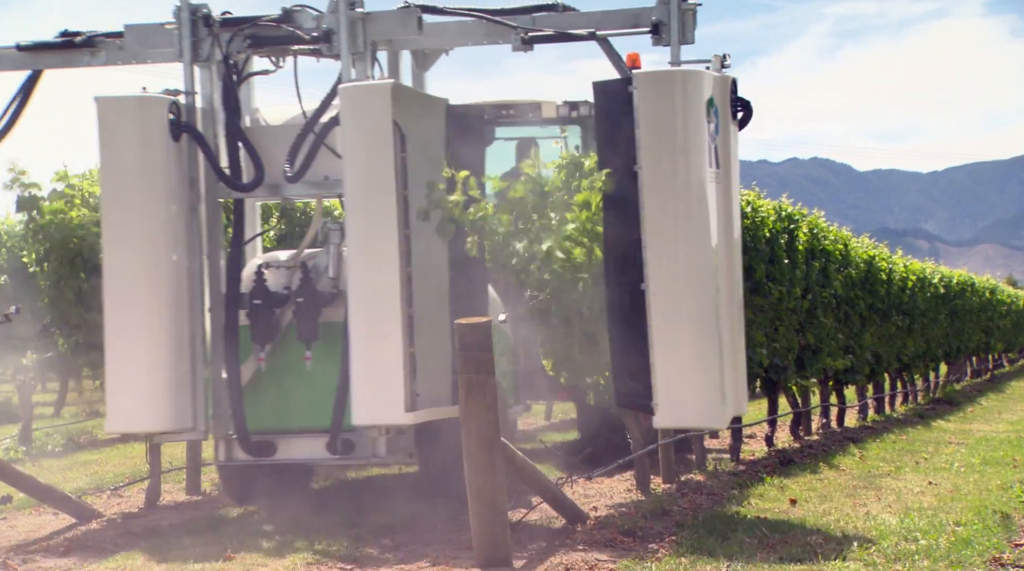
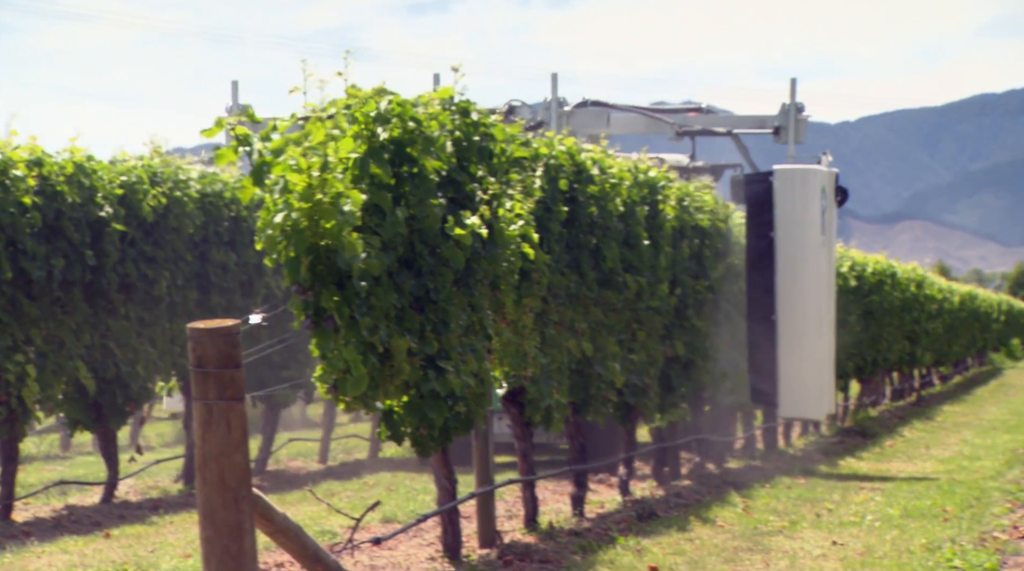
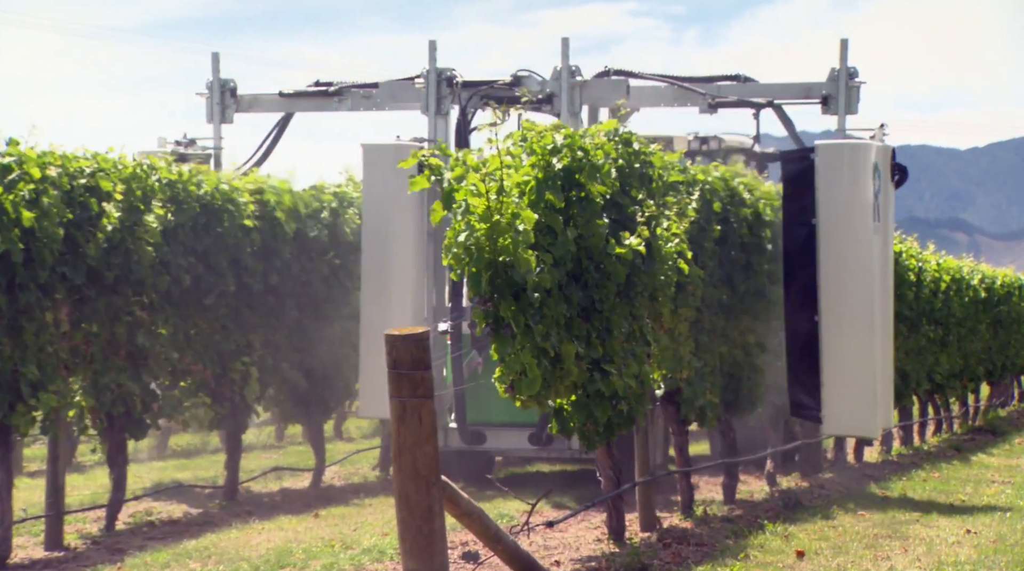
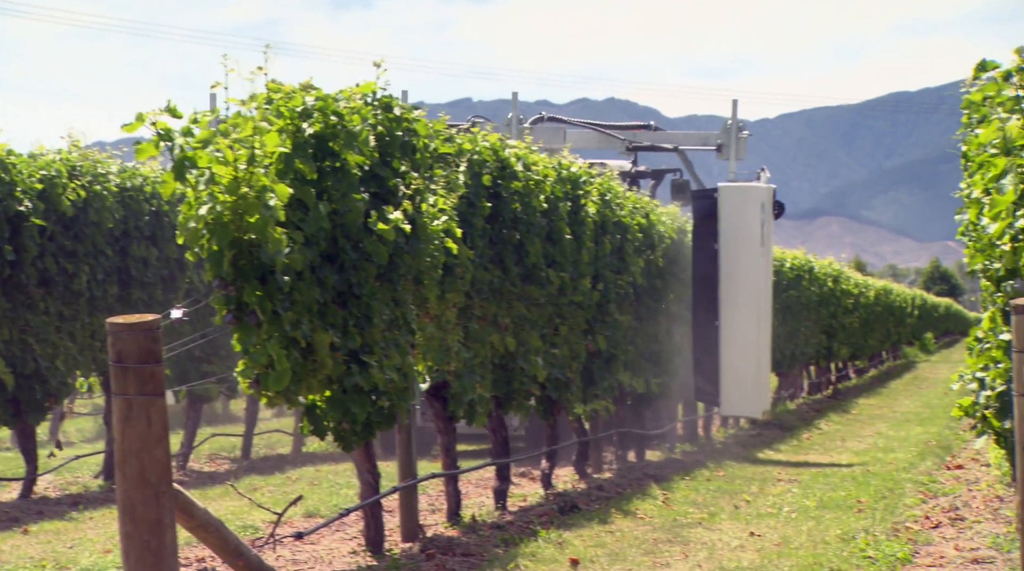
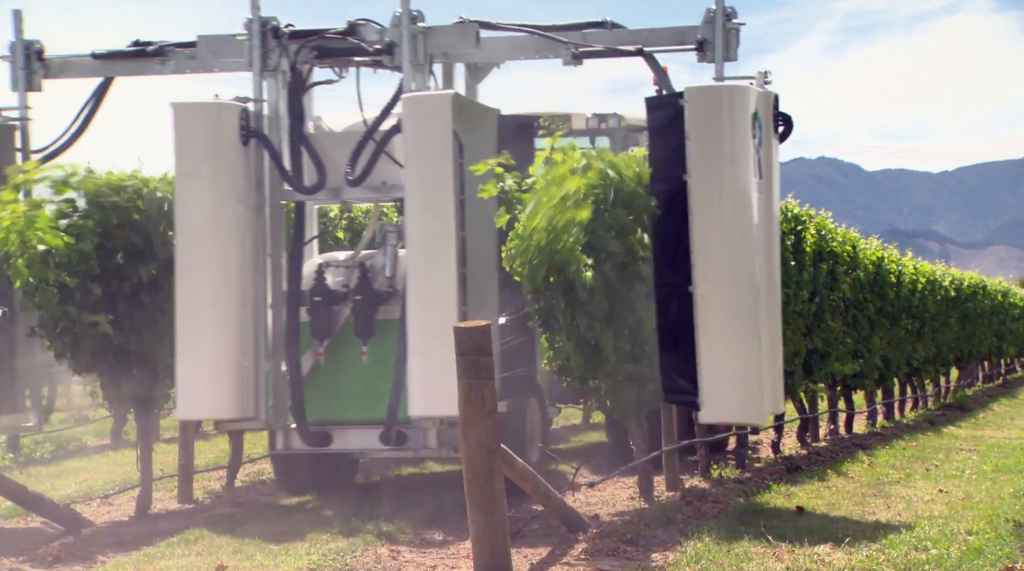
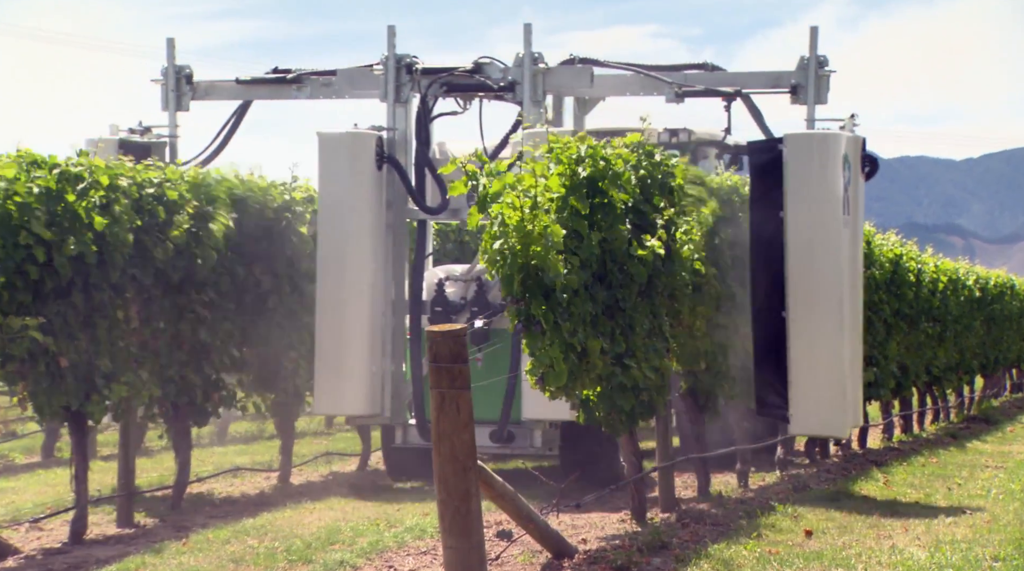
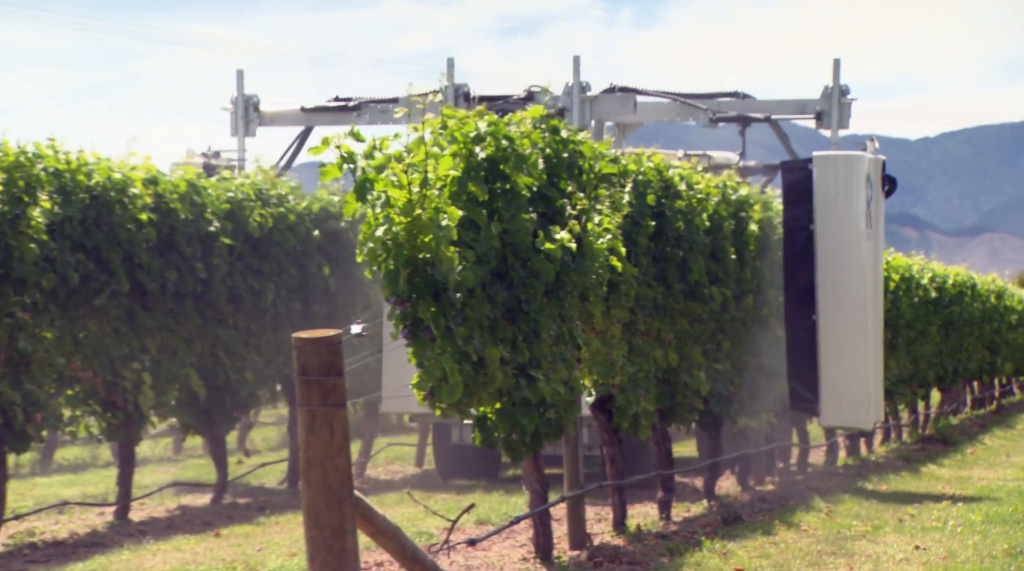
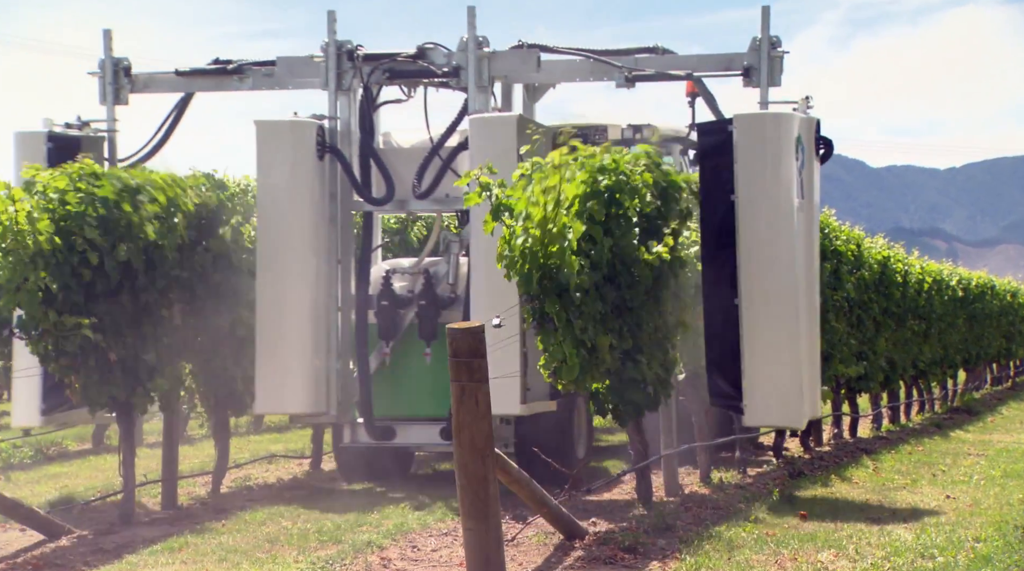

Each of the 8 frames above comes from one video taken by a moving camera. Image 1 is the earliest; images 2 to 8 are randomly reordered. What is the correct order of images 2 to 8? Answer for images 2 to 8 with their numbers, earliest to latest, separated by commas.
5, 8, 6, 3, 7, 2, 4
